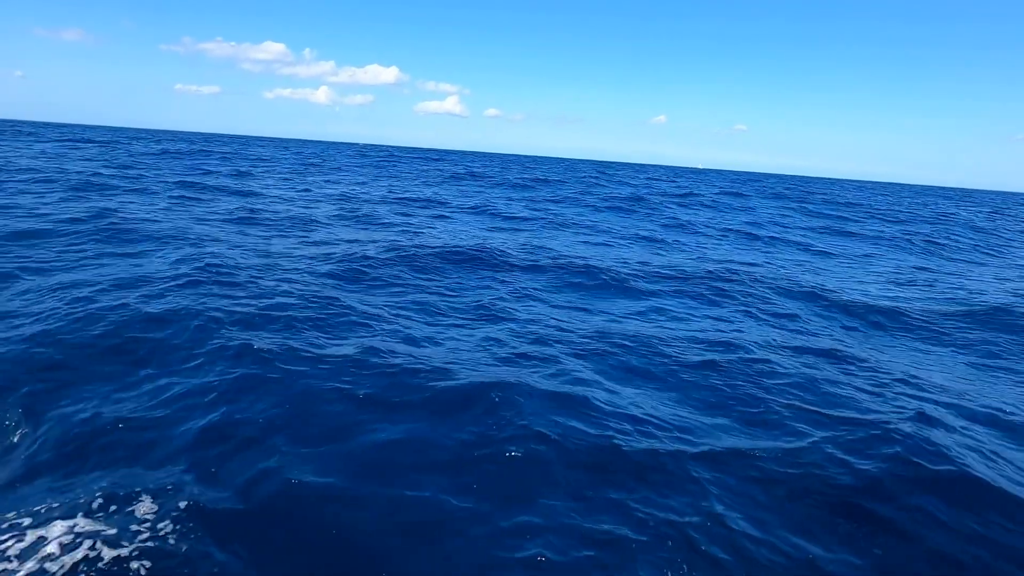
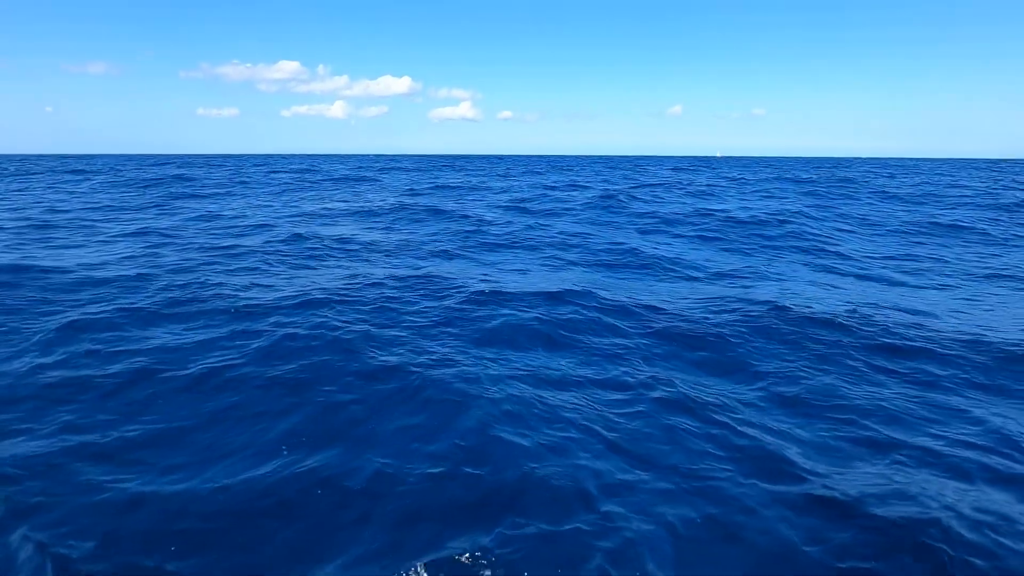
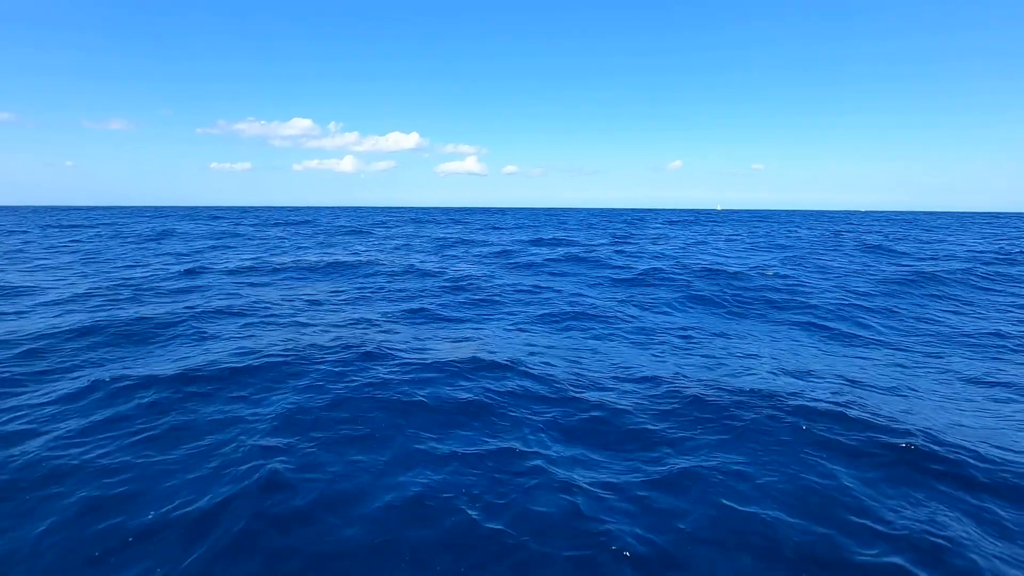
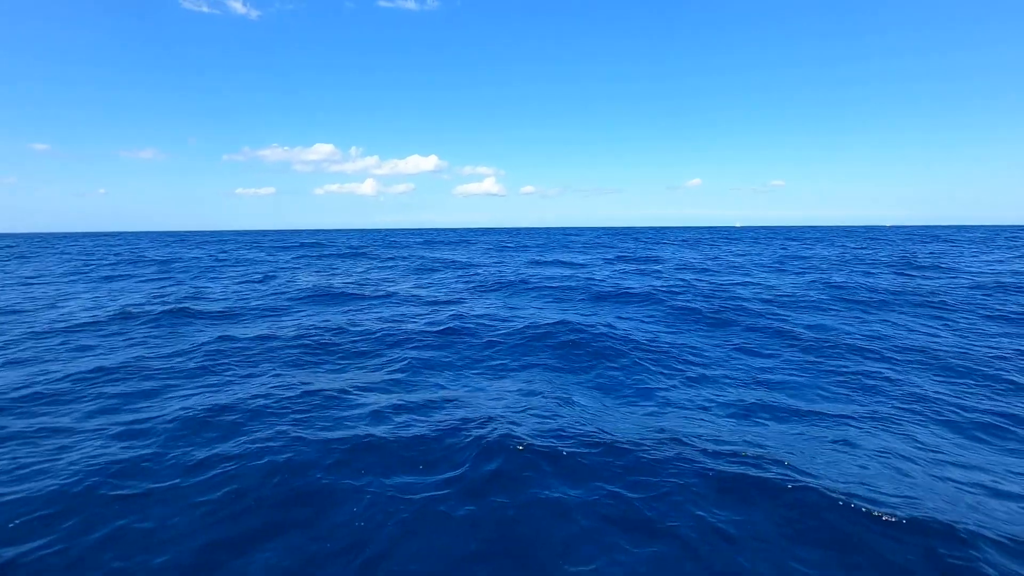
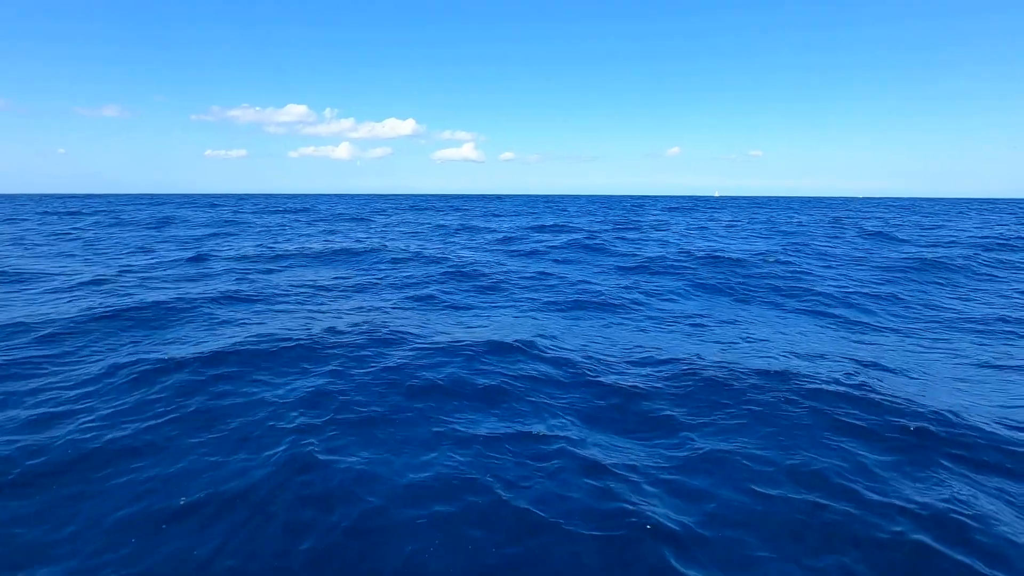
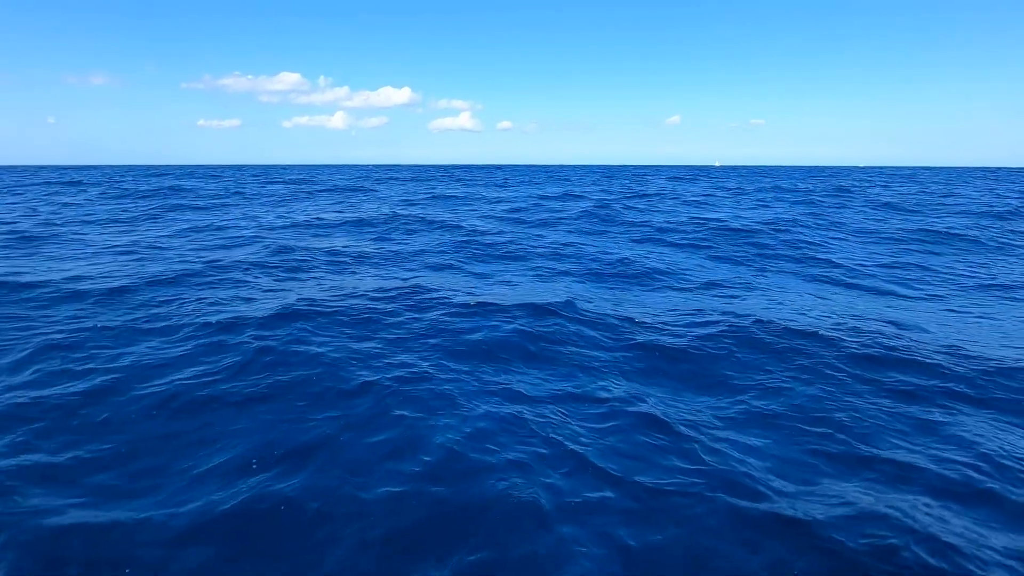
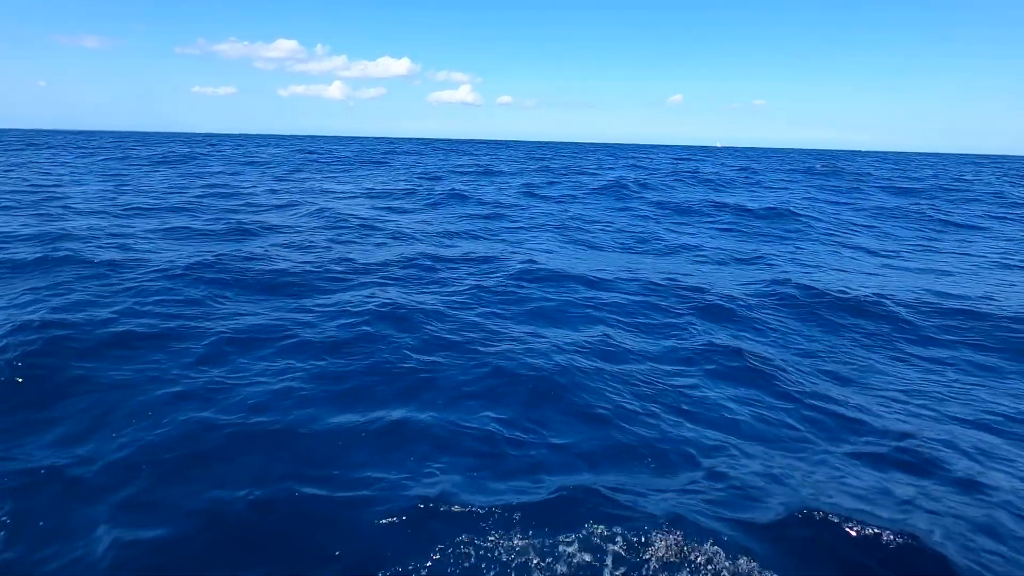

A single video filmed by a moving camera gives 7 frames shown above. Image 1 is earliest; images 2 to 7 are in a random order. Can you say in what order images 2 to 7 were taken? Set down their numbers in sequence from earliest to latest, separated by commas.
7, 2, 6, 5, 3, 4
